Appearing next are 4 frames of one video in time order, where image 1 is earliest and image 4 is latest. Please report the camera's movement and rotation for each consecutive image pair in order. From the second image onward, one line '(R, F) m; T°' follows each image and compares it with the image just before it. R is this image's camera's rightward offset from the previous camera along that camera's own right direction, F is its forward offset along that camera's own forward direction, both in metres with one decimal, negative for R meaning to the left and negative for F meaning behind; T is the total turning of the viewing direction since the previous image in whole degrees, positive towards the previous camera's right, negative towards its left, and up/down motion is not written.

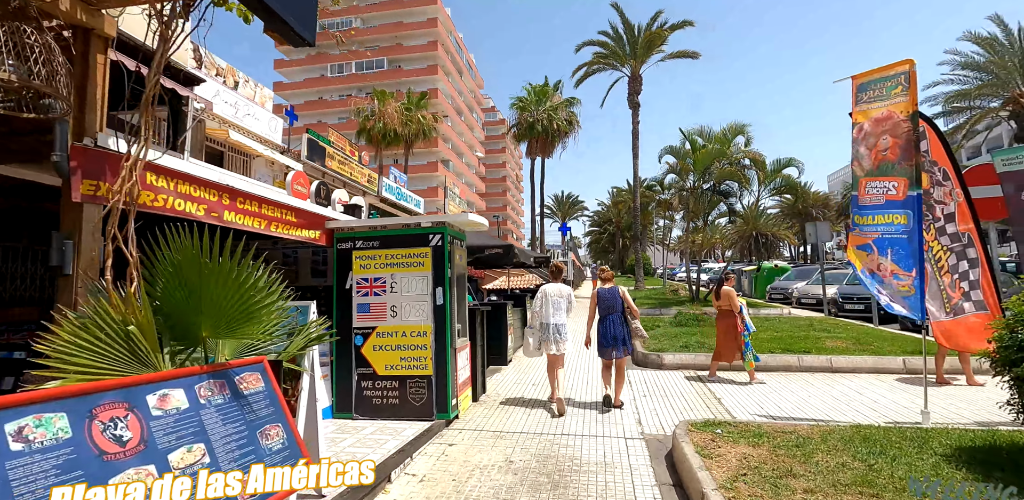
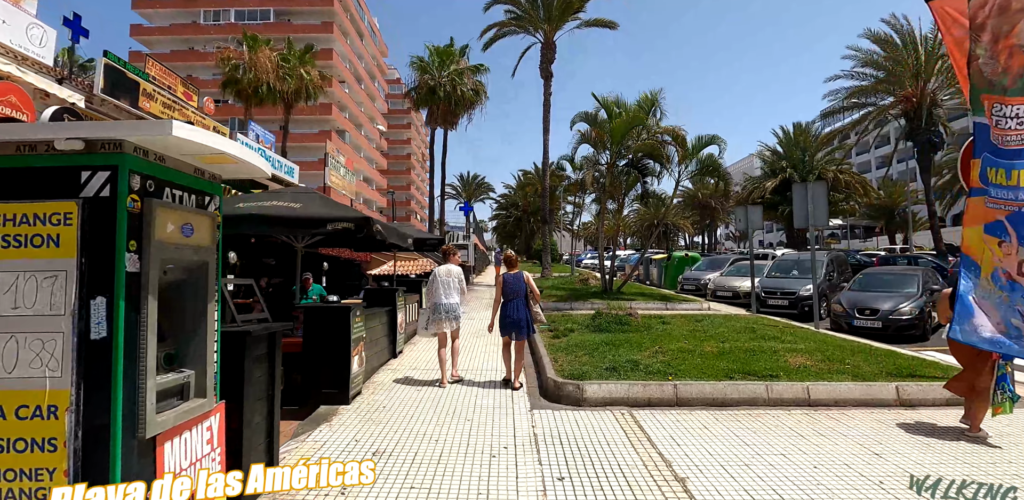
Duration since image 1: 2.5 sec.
(+0.7, +2.7) m; +12°
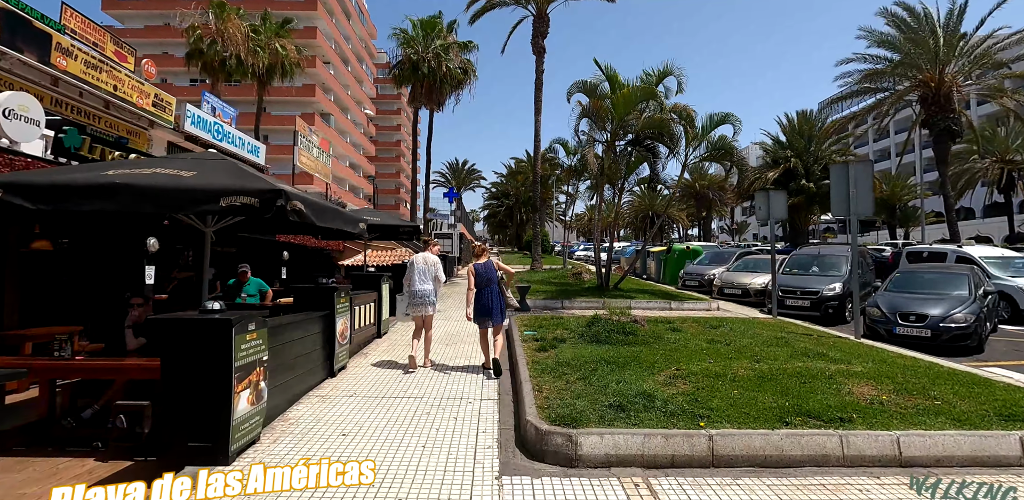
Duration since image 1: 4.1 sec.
(+0.2, +1.6) m; +1°
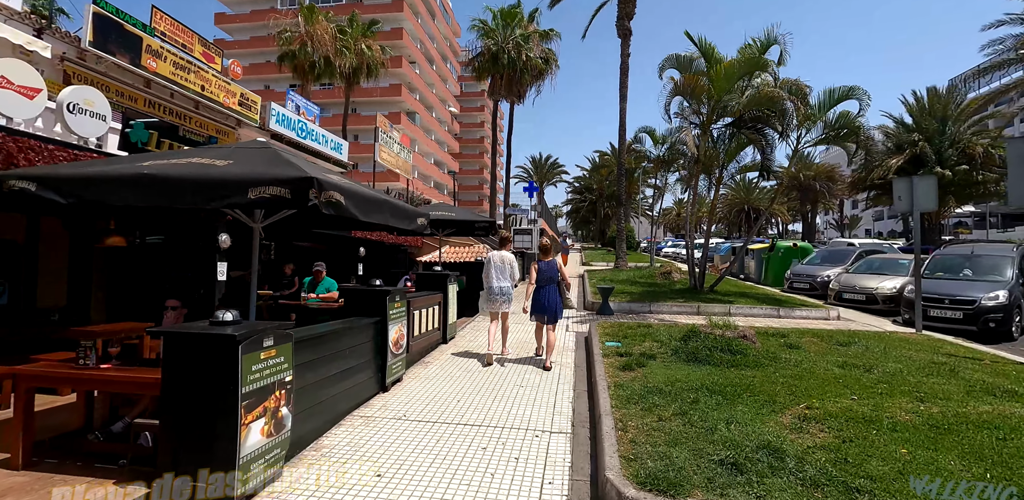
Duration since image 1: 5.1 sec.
(0.0, +0.9) m; -10°
